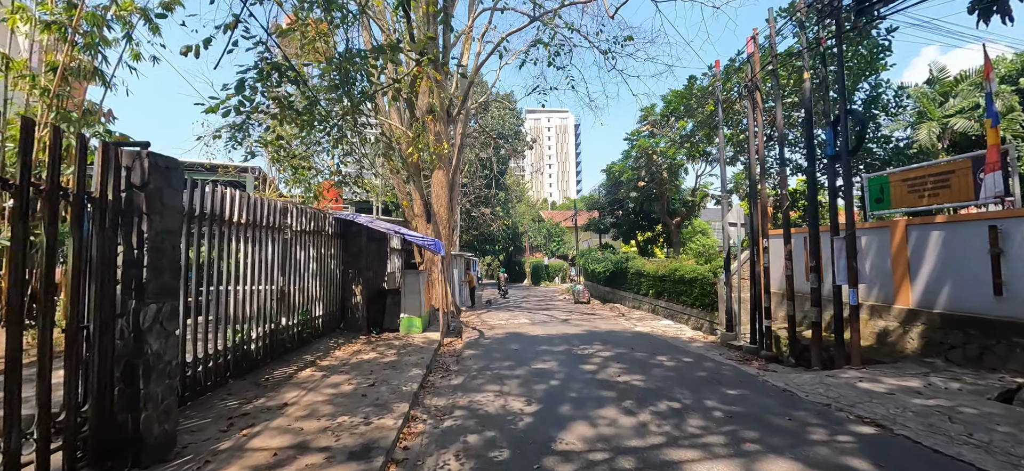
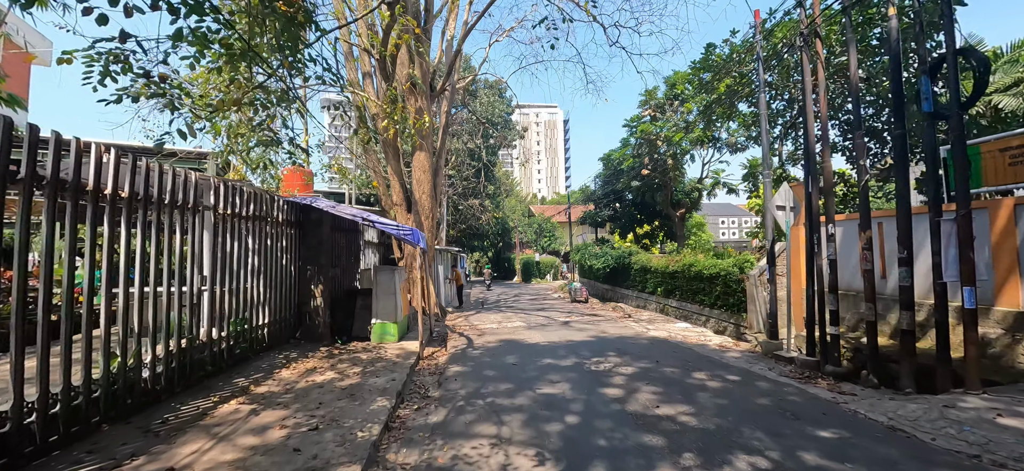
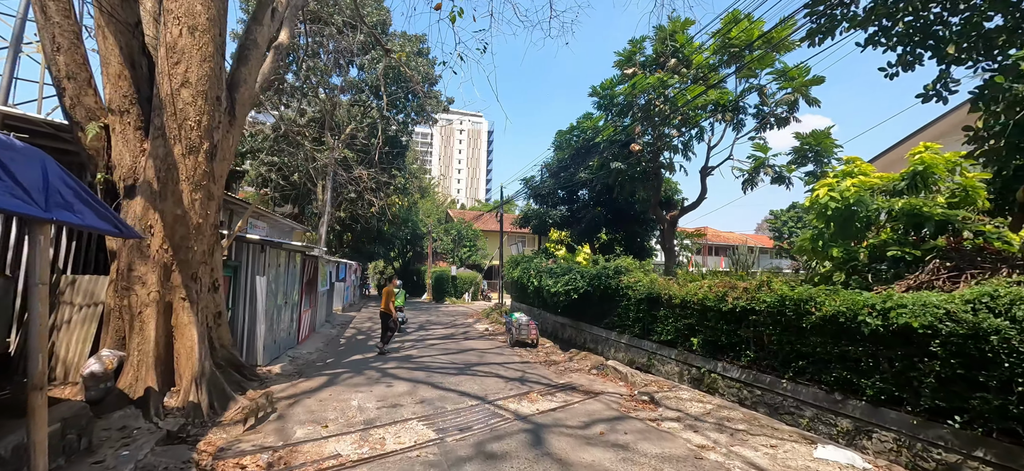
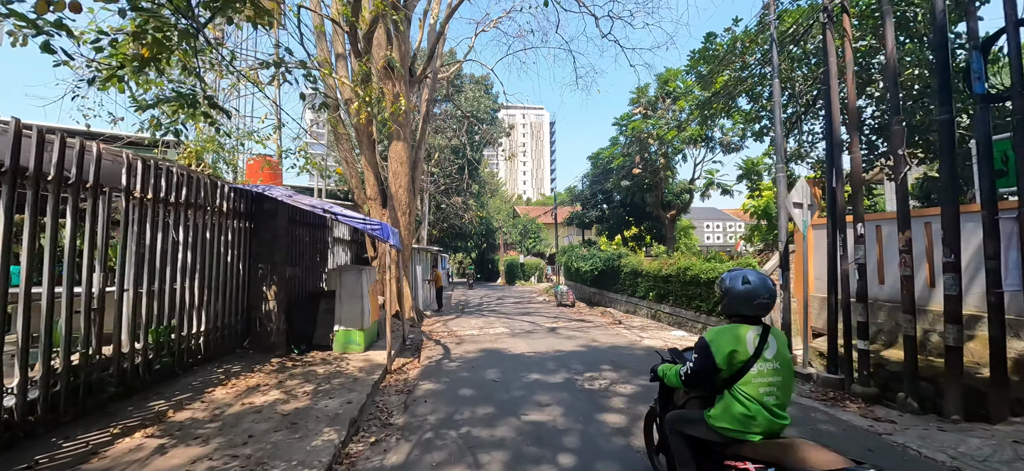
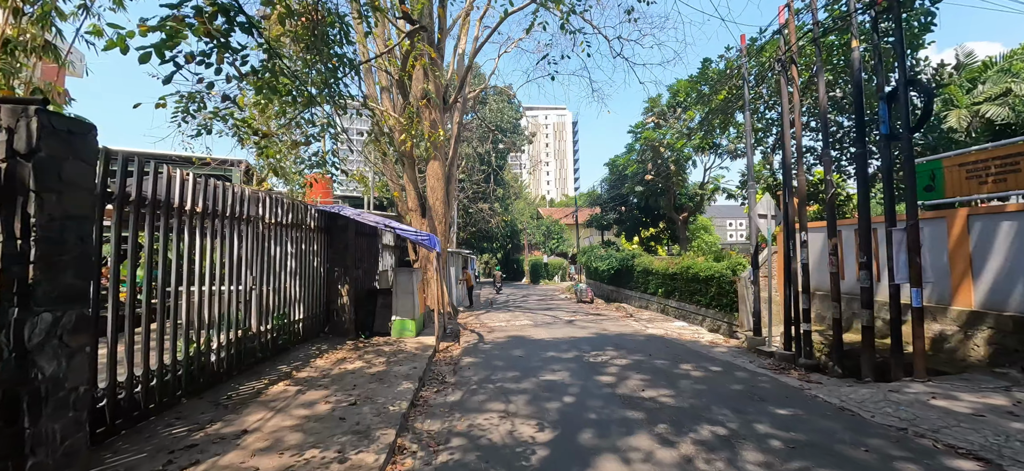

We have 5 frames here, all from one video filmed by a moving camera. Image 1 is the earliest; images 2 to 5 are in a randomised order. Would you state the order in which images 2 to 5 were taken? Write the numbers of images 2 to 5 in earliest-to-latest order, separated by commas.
5, 2, 4, 3
